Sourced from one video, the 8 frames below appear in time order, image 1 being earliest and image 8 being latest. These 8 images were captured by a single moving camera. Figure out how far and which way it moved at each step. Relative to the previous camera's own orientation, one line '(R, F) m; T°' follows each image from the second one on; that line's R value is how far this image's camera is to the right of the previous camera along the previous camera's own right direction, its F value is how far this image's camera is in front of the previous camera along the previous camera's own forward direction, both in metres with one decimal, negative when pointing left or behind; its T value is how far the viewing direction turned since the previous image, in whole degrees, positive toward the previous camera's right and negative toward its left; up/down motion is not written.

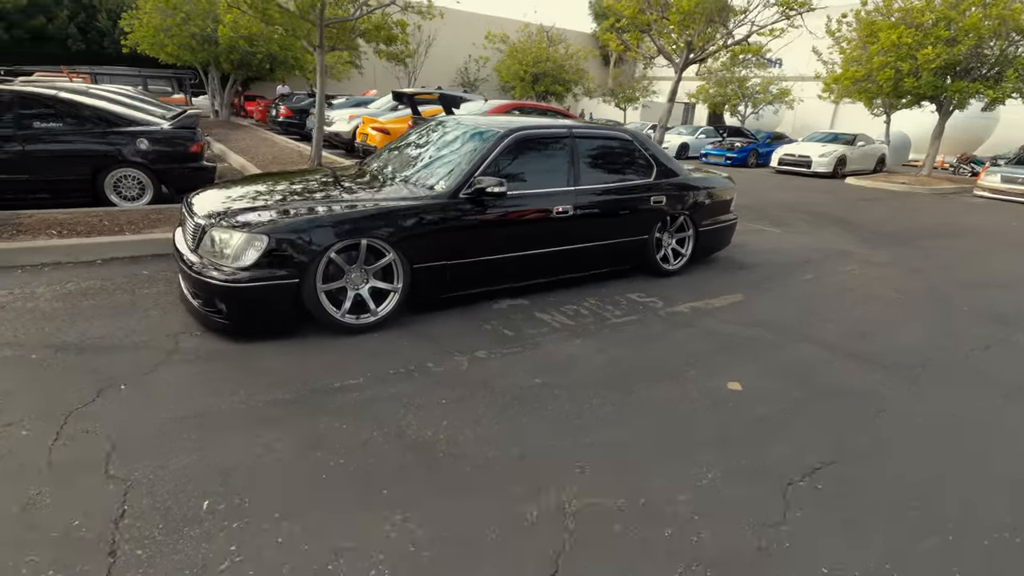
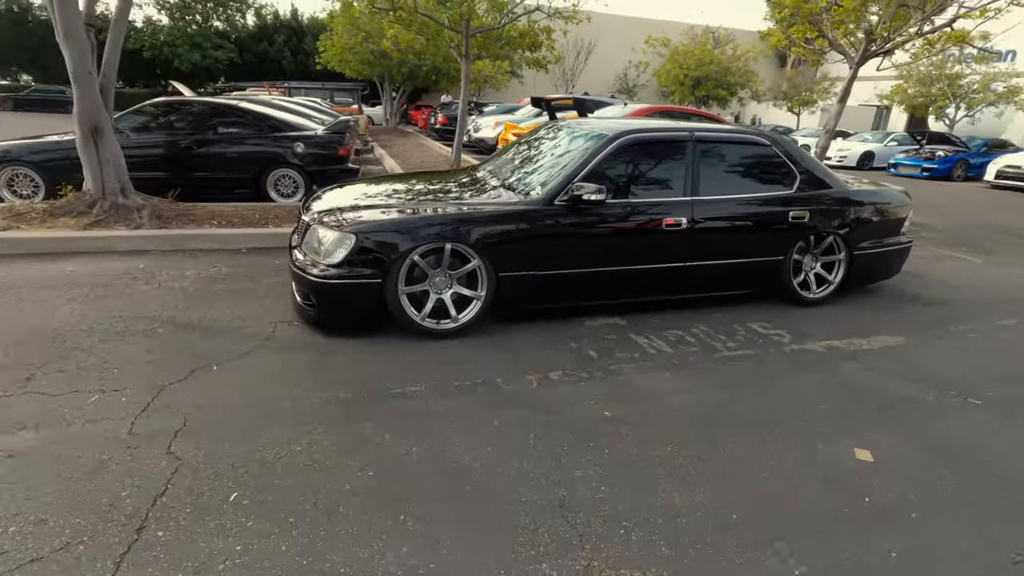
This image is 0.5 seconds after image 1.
(+0.4, +0.3) m; -16°
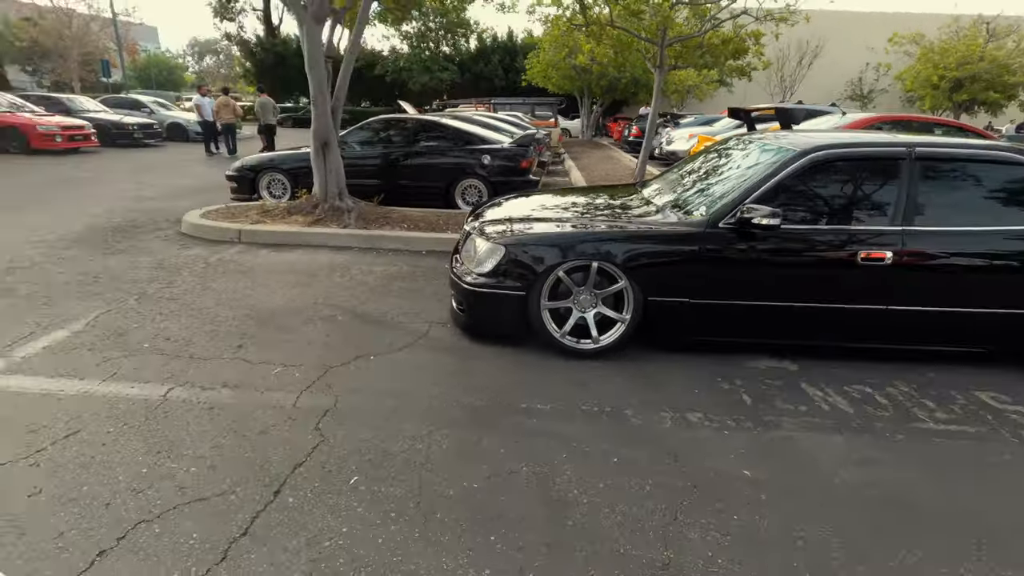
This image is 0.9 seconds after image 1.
(+0.3, +0.1) m; -20°
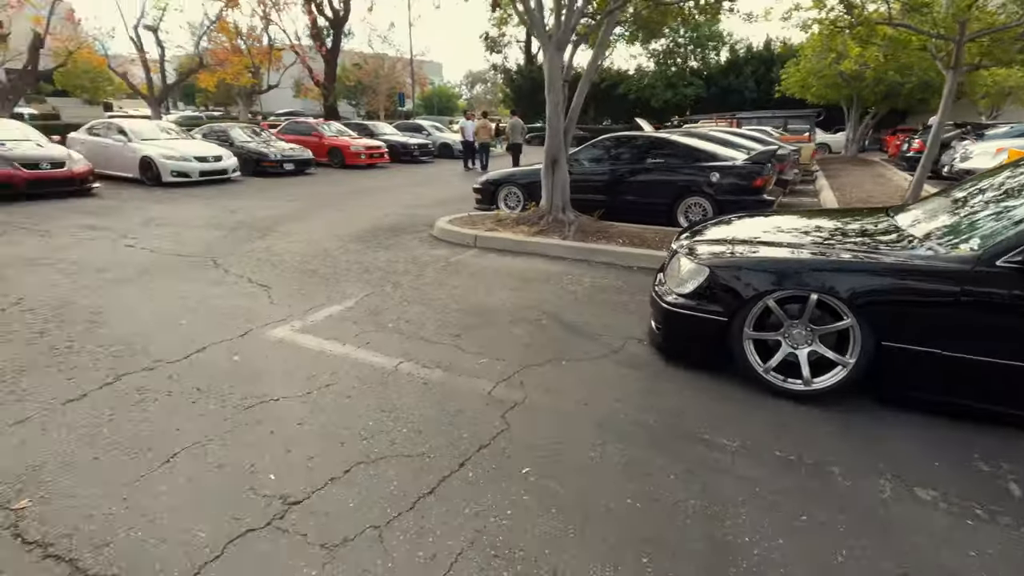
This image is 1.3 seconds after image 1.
(+0.2, 0.0) m; -24°
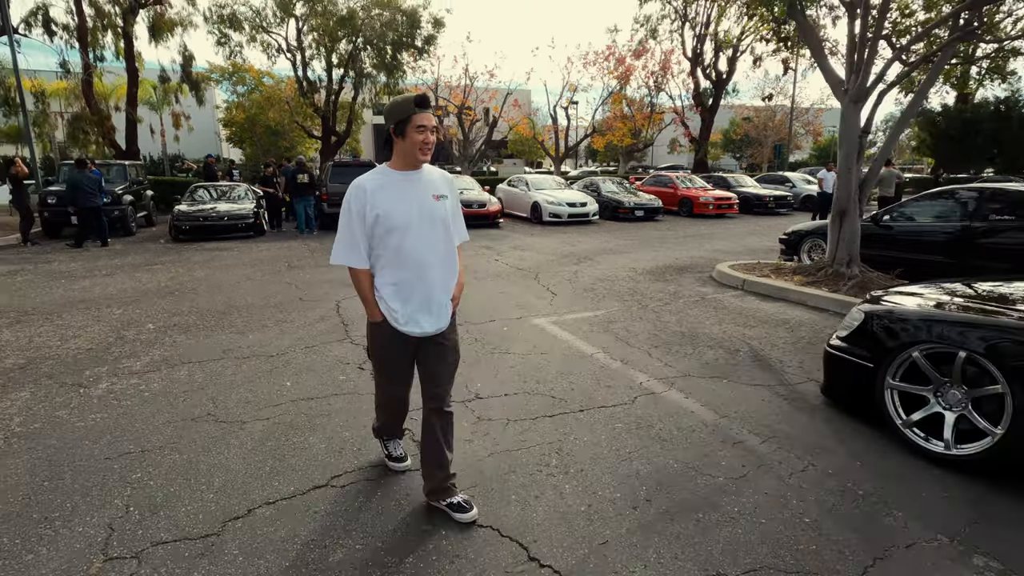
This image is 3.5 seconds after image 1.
(+1.7, -0.8) m; -38°
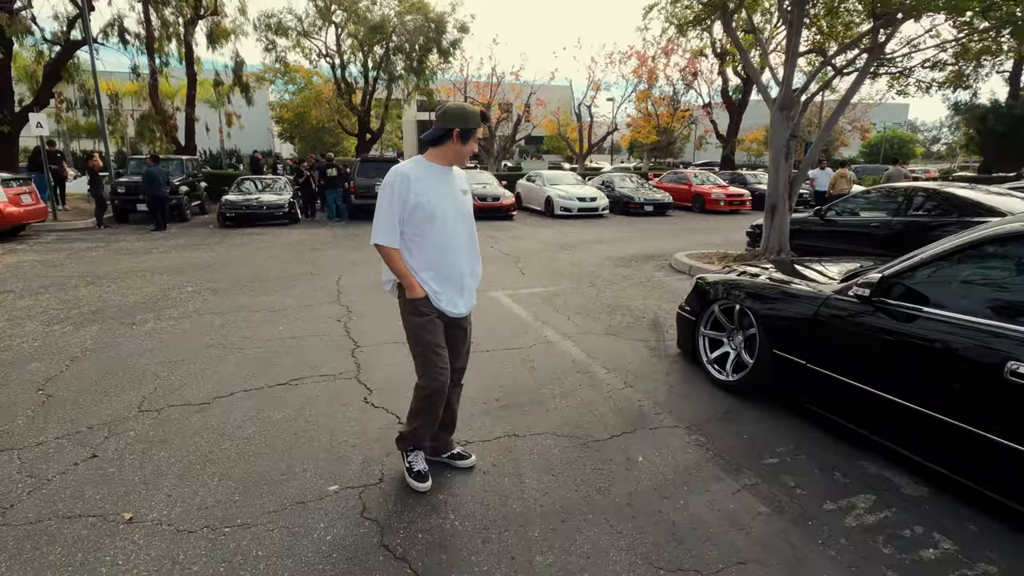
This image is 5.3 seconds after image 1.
(+1.2, -1.2) m; -5°
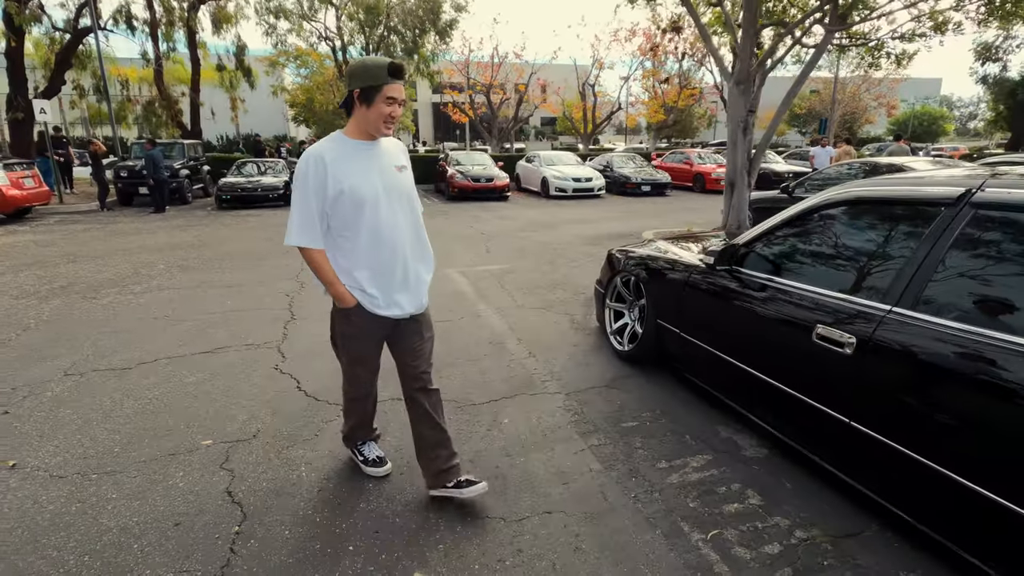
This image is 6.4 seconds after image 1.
(+1.0, -0.1) m; -2°
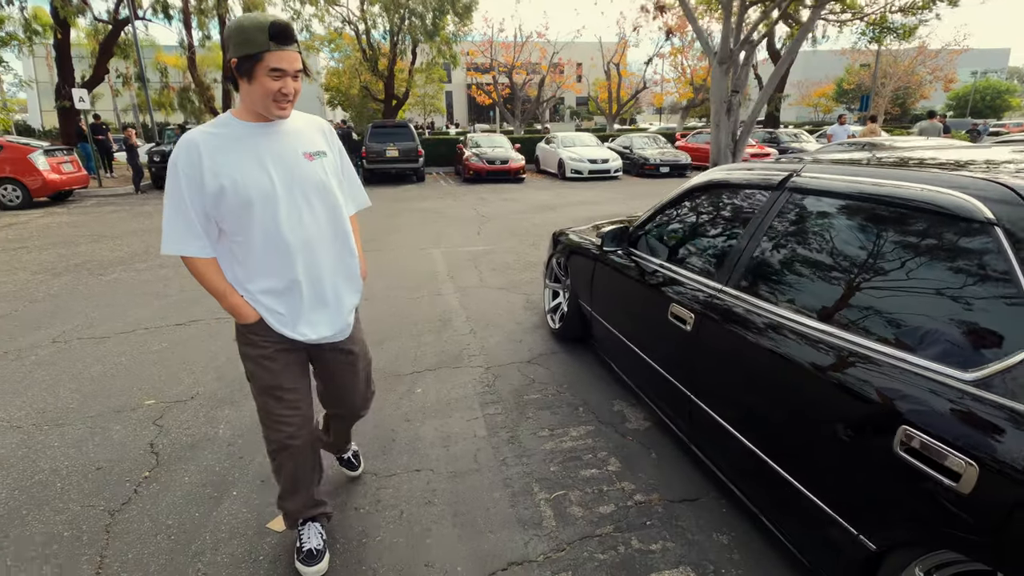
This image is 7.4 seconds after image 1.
(+0.9, -0.2) m; -4°
